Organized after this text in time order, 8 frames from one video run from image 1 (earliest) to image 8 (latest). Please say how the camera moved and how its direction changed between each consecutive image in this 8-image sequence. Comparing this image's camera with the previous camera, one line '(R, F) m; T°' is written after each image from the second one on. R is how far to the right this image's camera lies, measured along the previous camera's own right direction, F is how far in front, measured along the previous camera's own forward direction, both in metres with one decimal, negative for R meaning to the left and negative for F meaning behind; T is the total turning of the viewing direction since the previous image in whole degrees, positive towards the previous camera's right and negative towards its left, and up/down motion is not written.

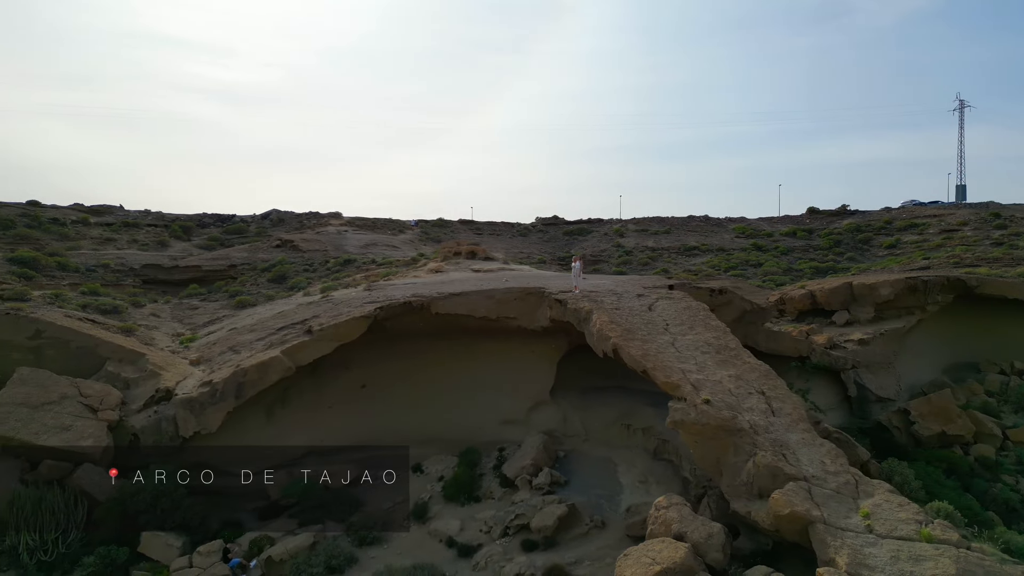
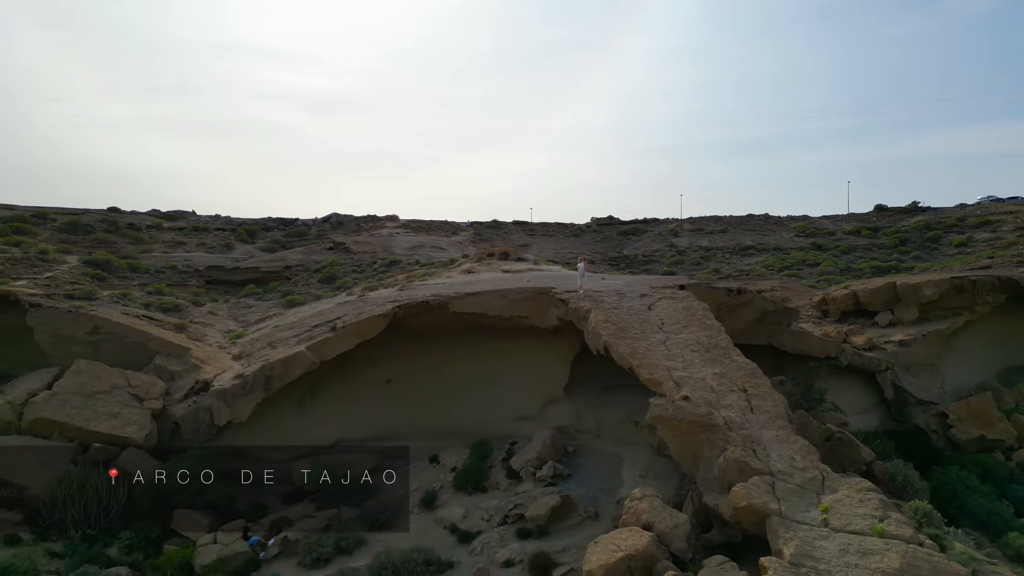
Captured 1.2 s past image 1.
(+0.7, -0.3) m; -6°
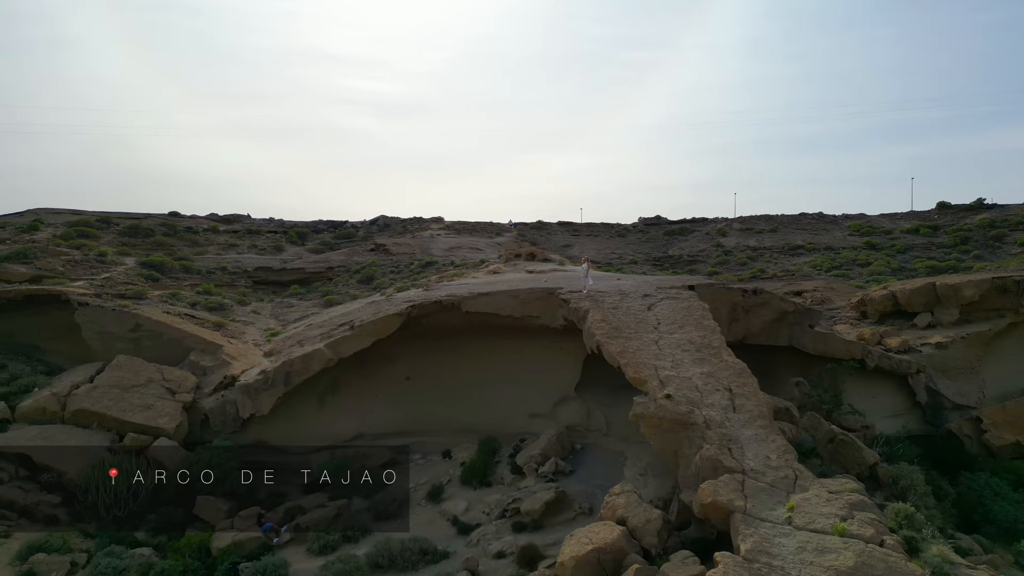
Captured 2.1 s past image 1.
(+0.6, -0.2) m; -5°
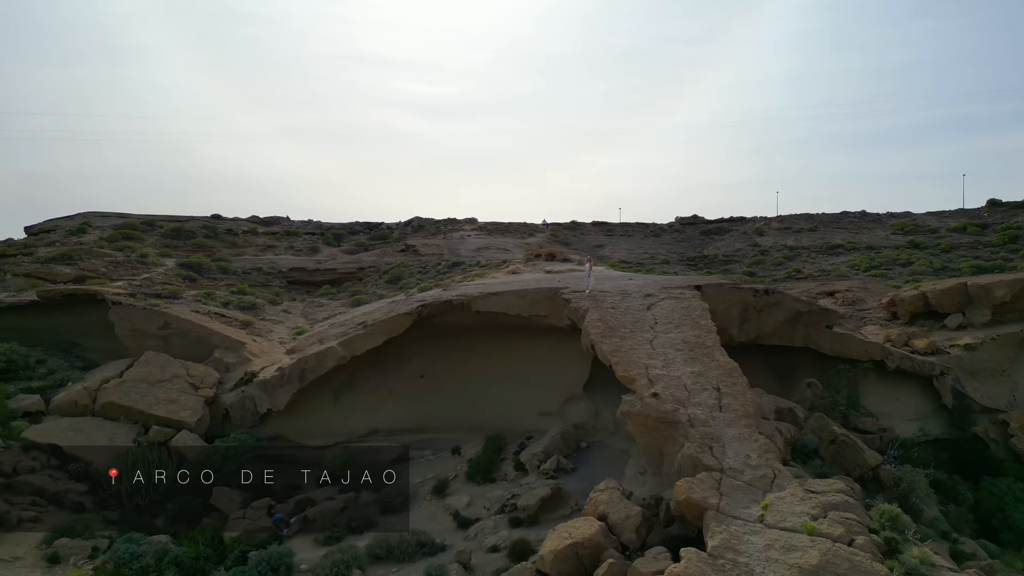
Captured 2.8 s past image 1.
(+0.5, -0.1) m; -4°
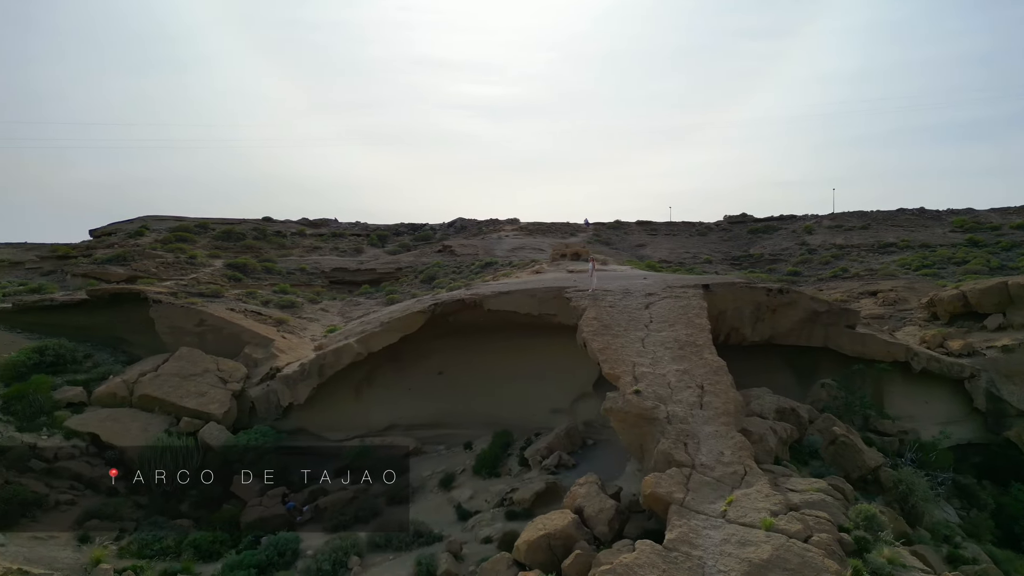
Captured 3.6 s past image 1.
(+0.7, -0.2) m; -5°
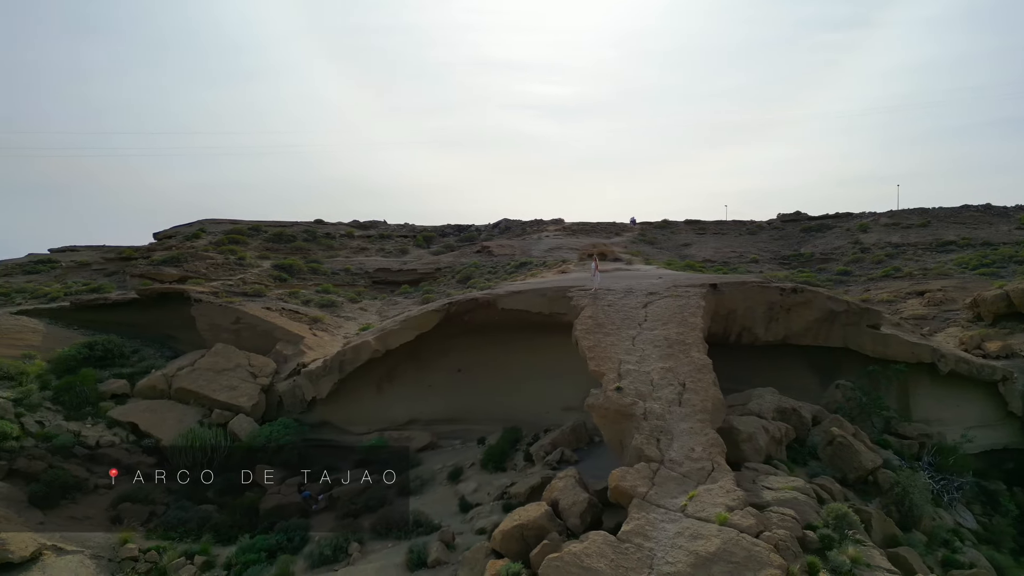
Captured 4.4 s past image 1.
(+0.7, -0.2) m; -5°
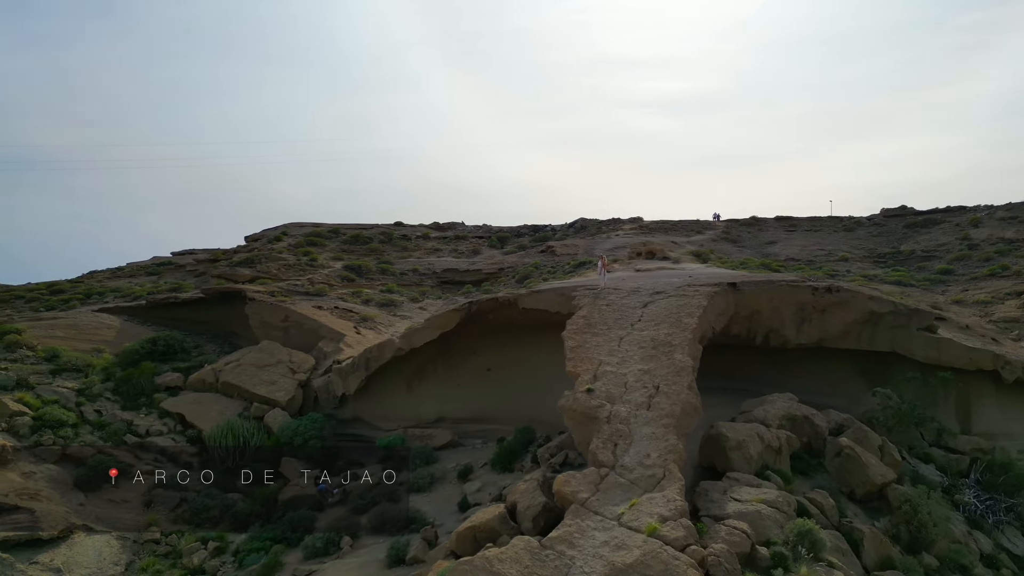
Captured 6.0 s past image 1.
(+1.2, +0.2) m; -9°
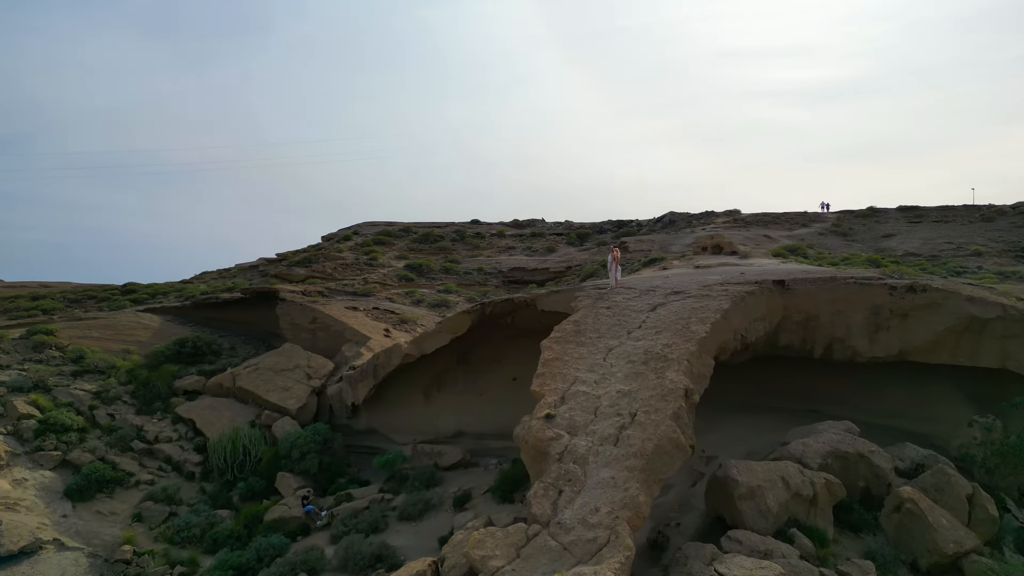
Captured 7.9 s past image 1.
(+1.2, +1.3) m; -9°
